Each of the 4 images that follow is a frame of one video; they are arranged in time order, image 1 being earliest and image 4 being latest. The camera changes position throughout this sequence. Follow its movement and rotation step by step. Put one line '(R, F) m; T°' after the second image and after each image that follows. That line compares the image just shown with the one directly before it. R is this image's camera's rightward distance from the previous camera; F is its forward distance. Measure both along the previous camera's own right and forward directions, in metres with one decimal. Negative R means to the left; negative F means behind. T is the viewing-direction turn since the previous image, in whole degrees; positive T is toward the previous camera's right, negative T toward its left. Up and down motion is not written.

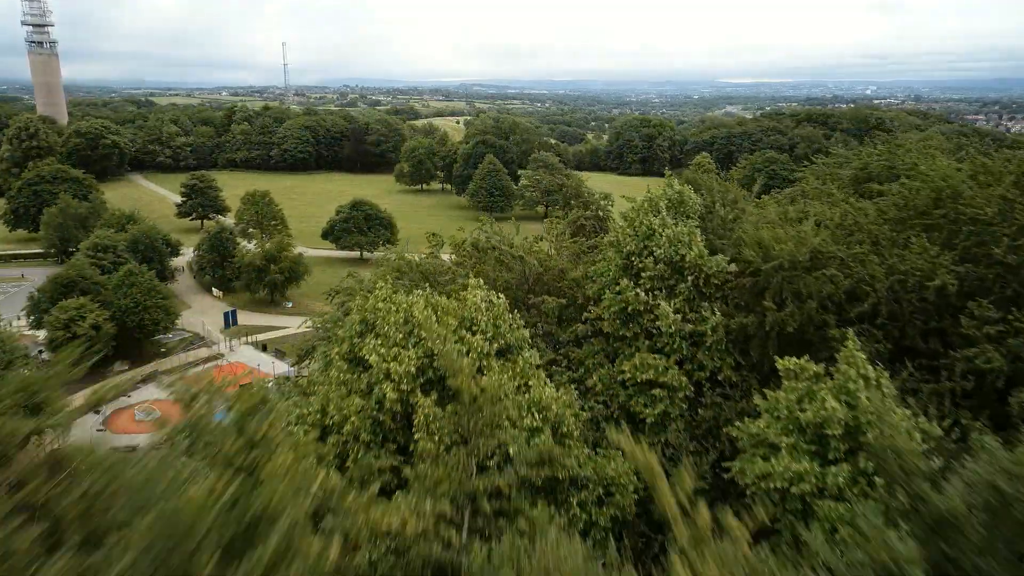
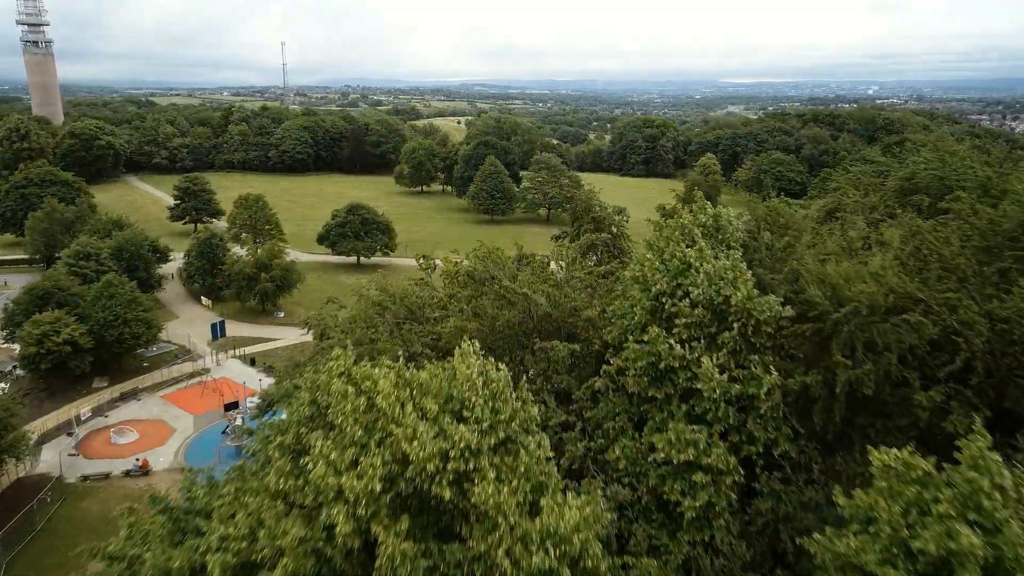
(0.0, +2.0) m; 0°
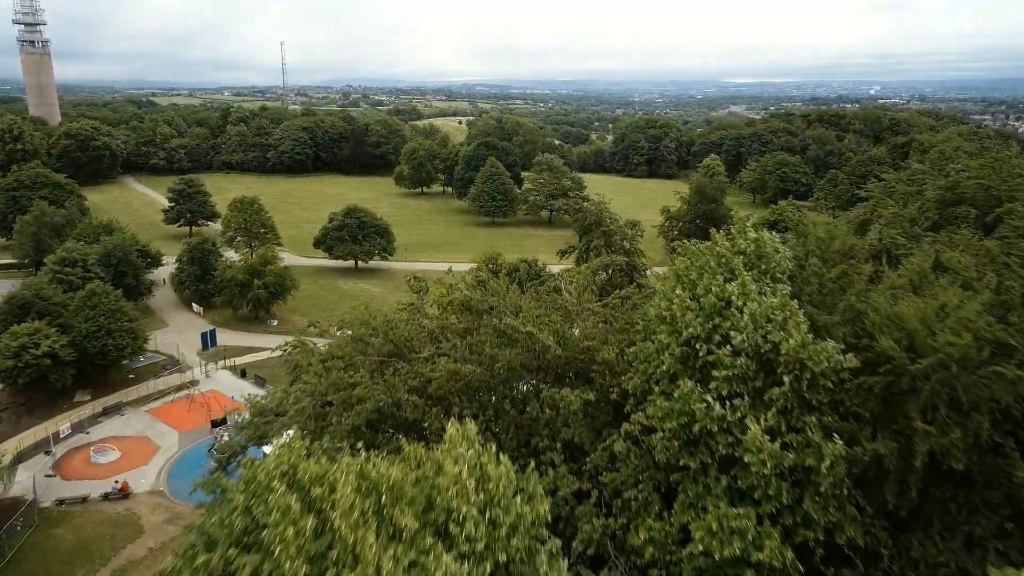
(0.0, +1.5) m; 0°
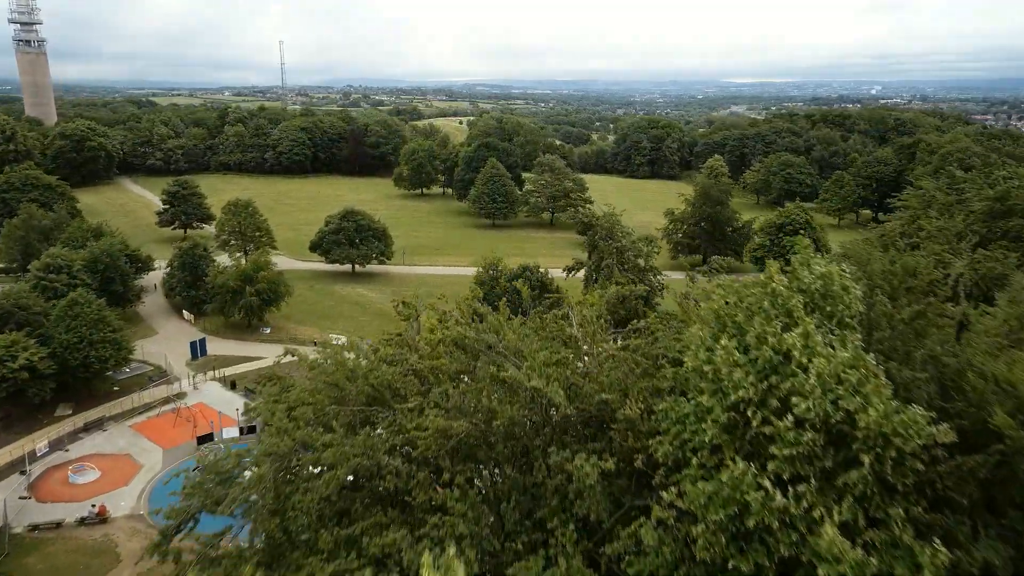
(0.0, +1.4) m; 0°
